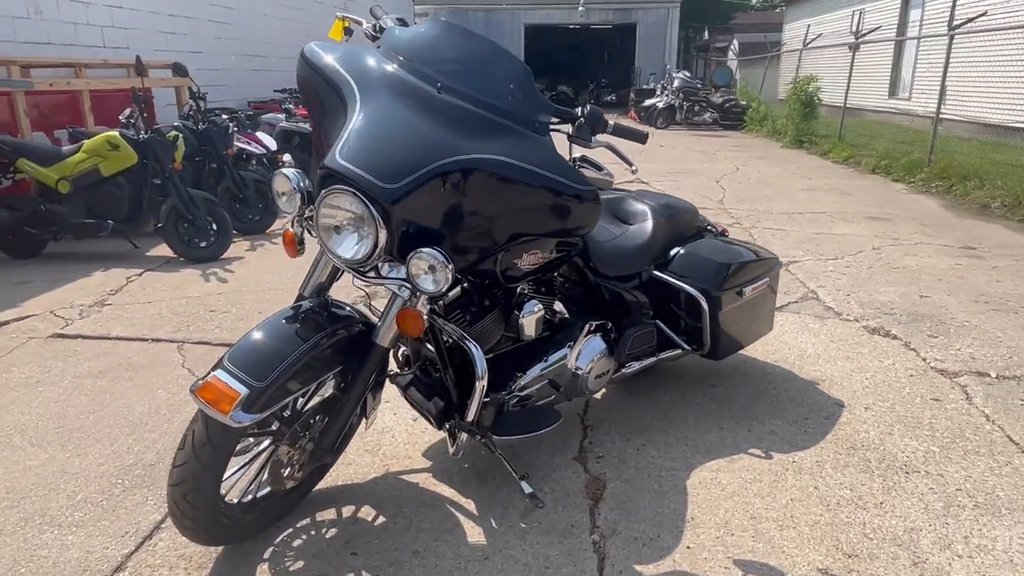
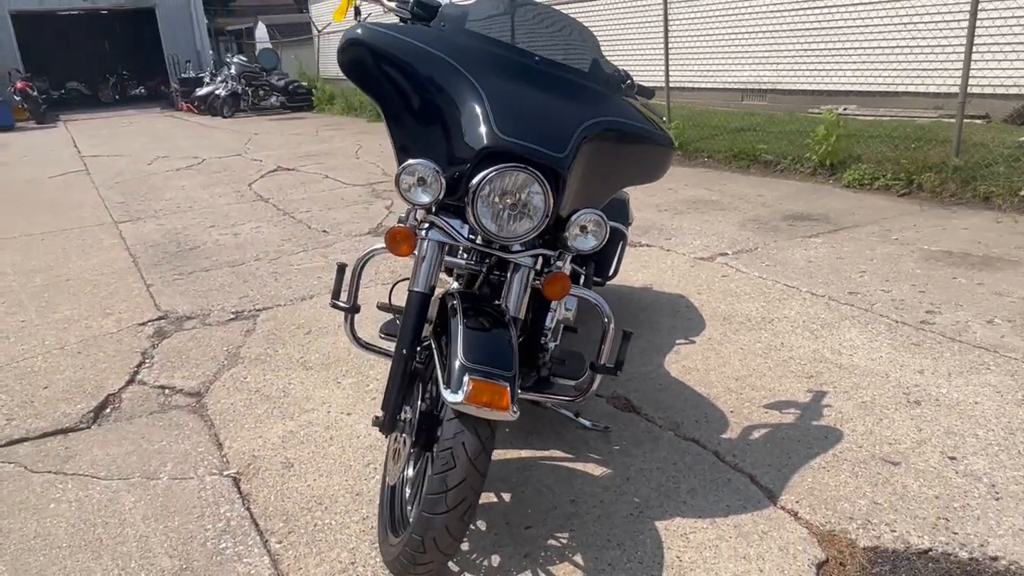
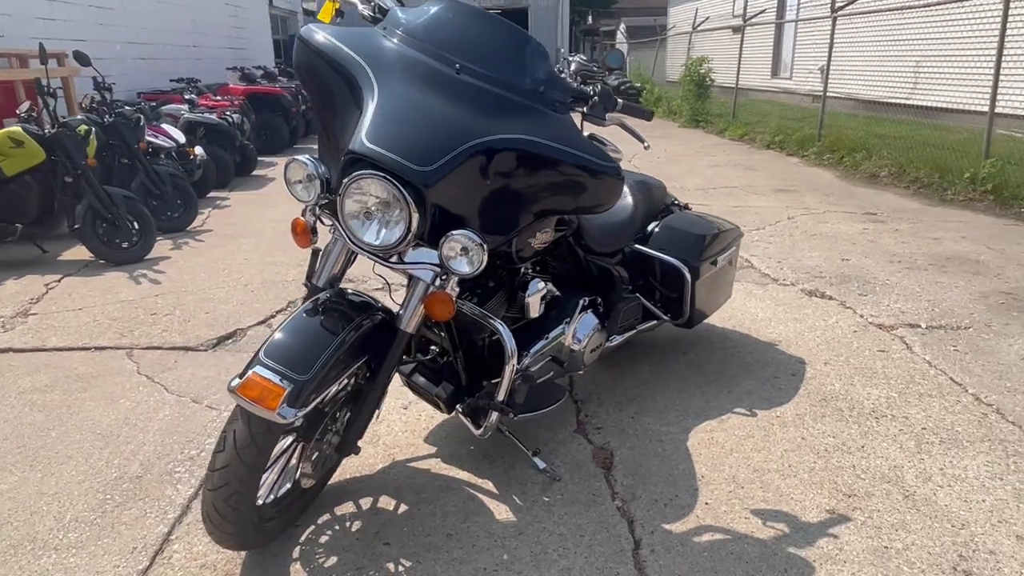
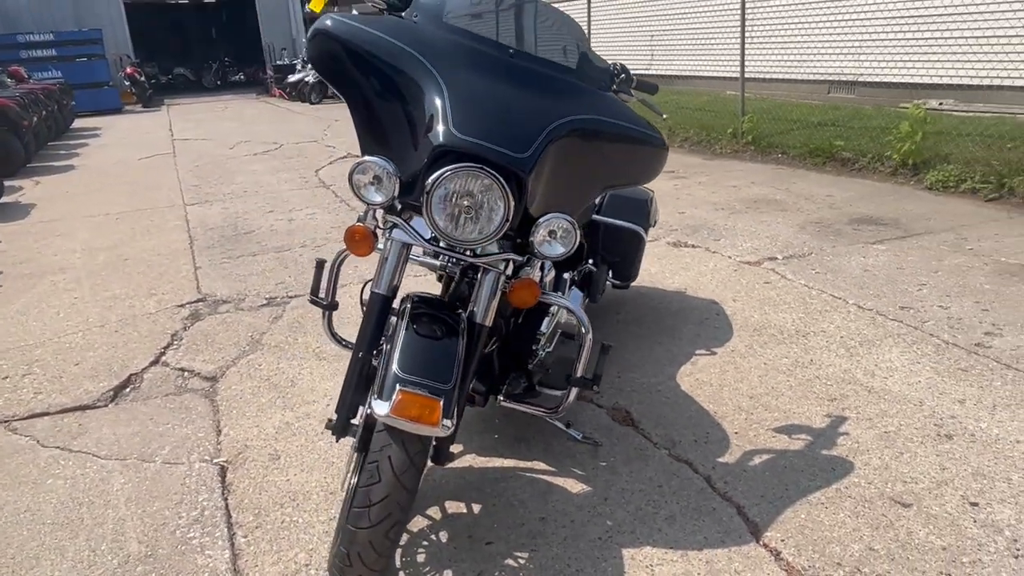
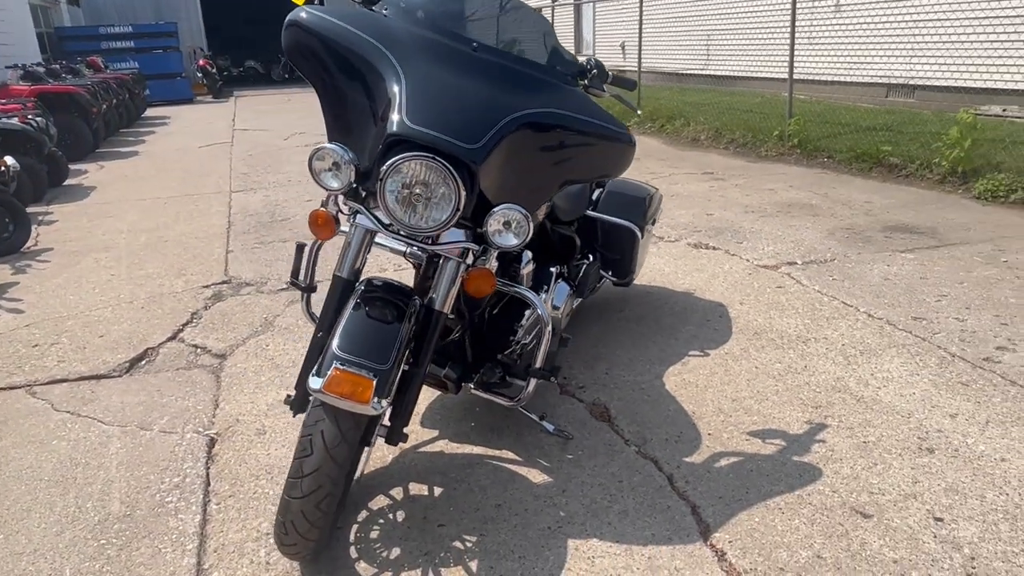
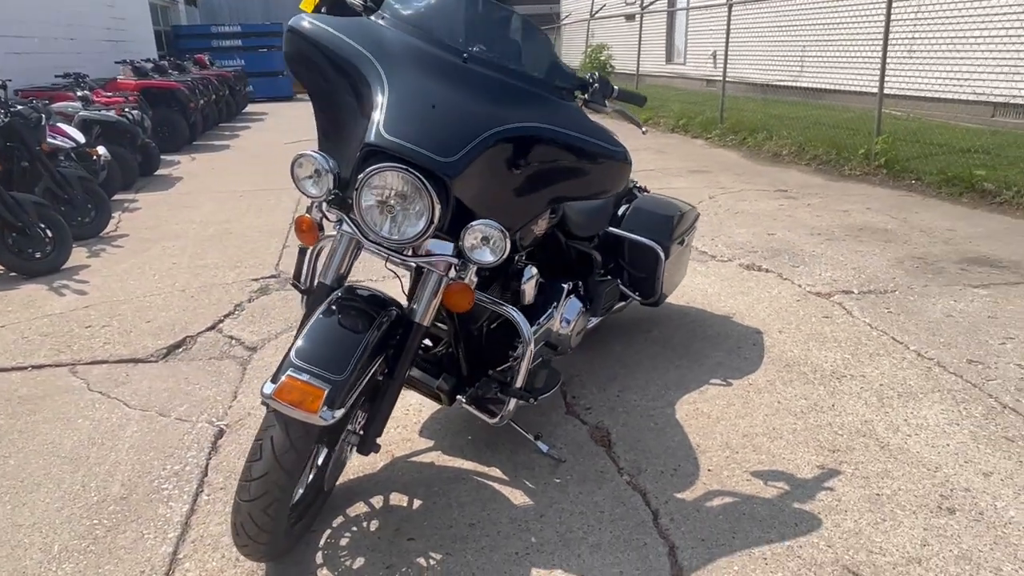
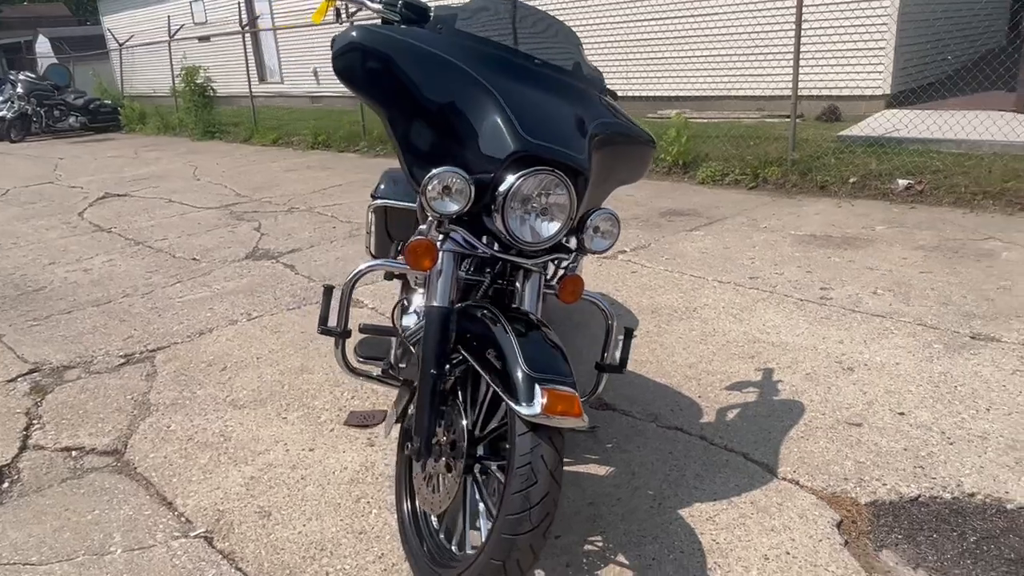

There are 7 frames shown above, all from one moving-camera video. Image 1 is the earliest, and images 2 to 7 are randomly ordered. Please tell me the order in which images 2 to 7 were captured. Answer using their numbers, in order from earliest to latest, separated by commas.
3, 6, 5, 4, 2, 7
